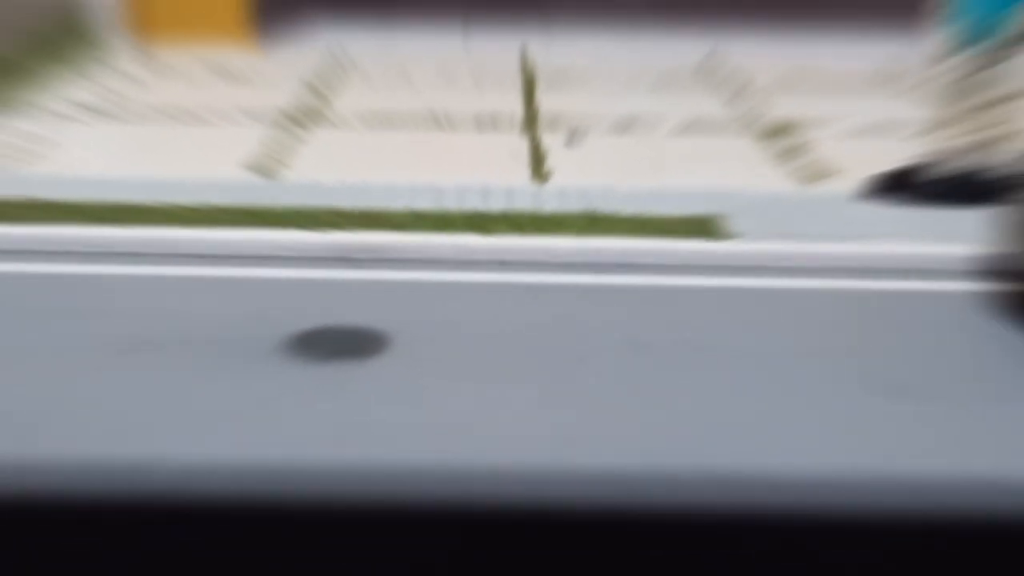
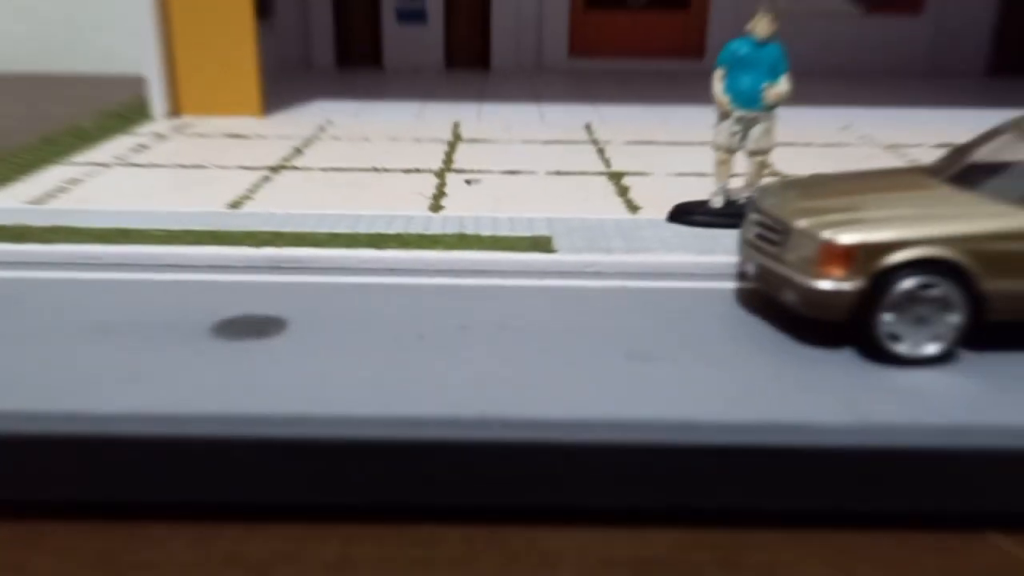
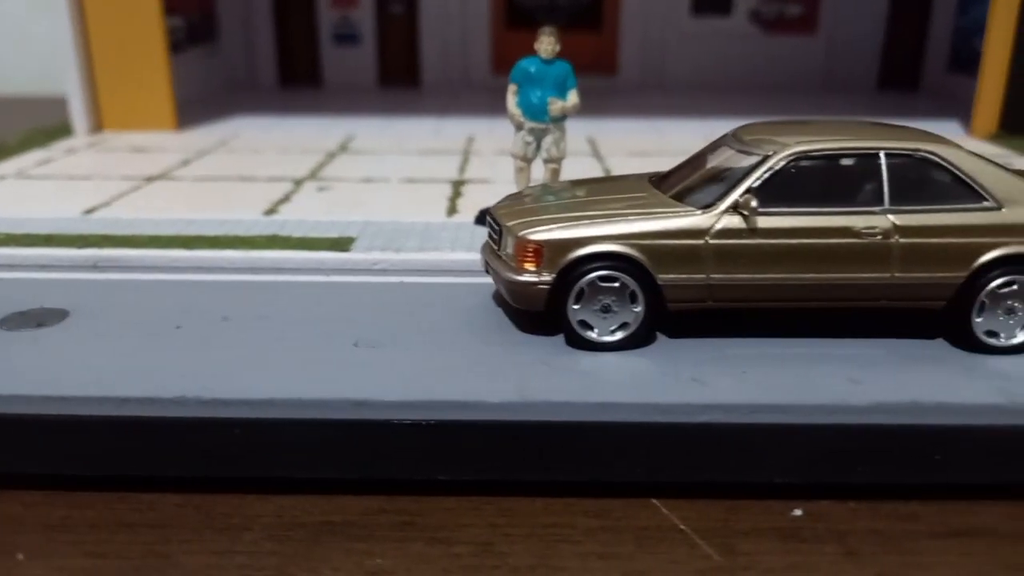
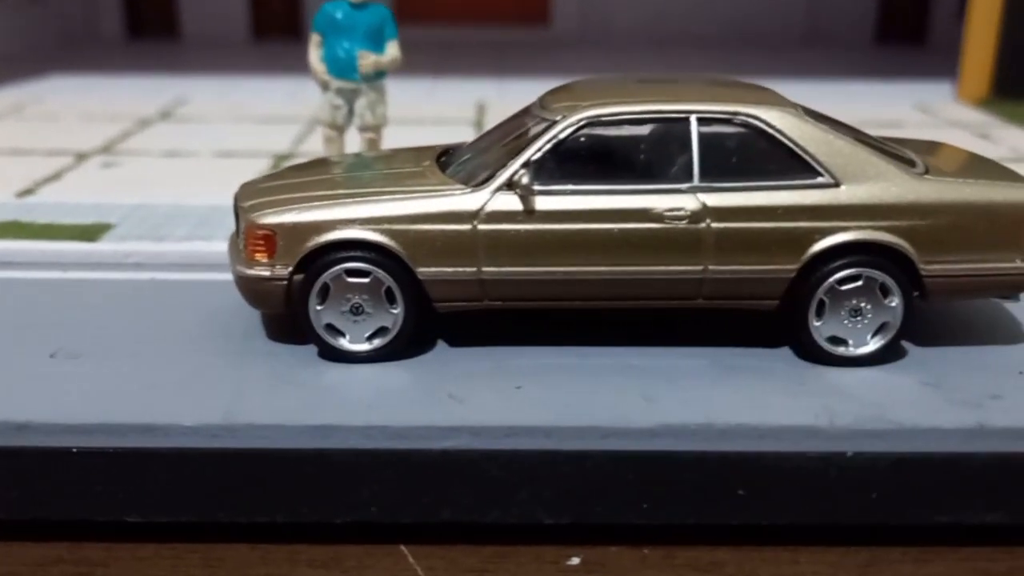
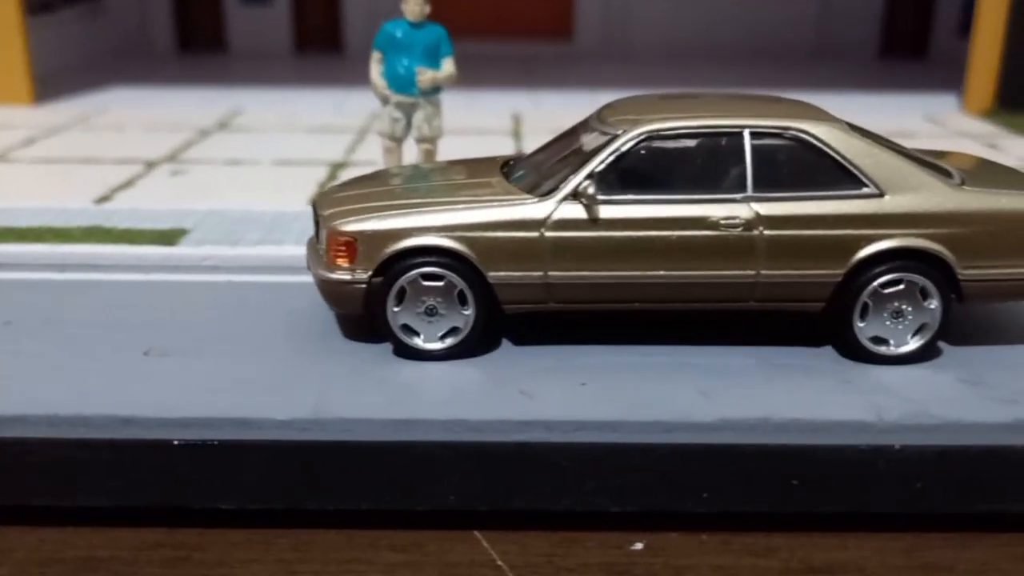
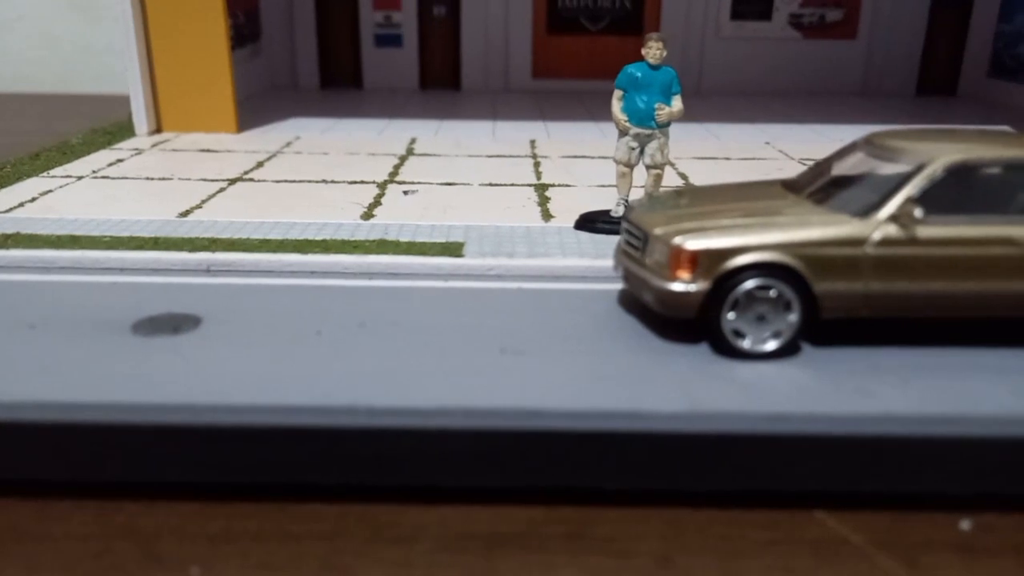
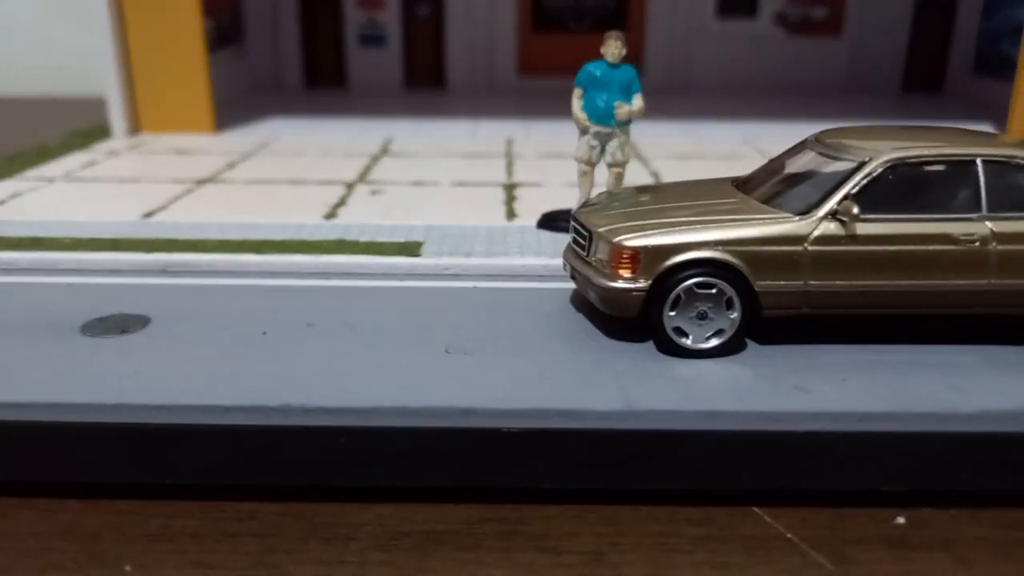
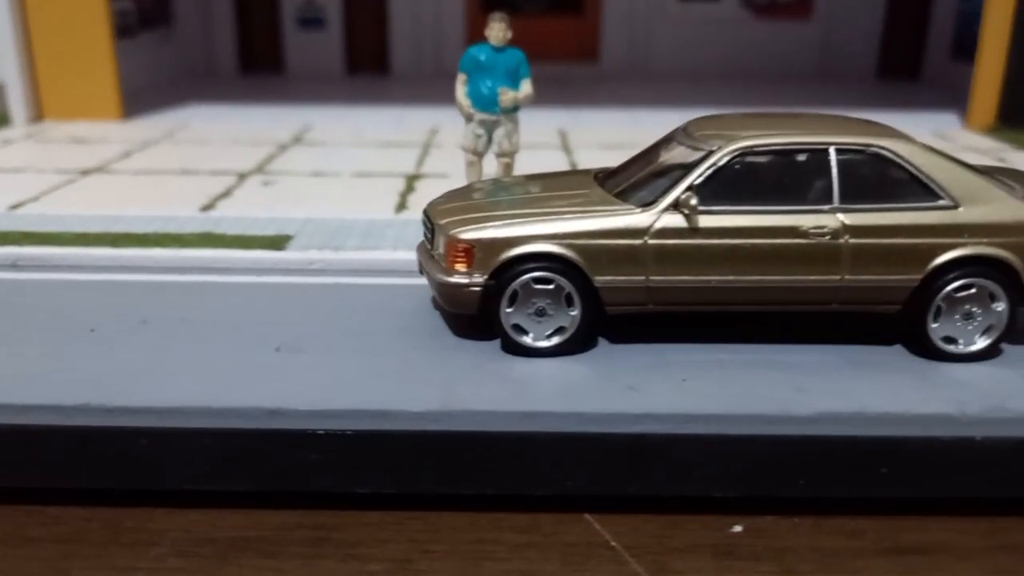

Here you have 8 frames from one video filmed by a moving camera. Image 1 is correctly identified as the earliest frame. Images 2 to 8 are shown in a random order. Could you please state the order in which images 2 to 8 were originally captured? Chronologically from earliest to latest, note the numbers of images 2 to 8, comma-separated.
2, 6, 7, 3, 8, 5, 4
